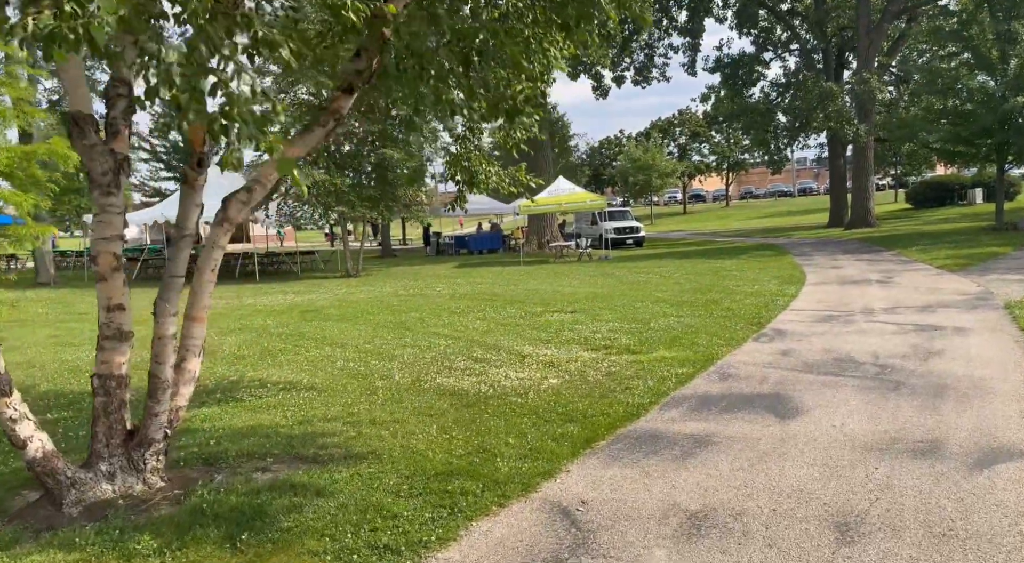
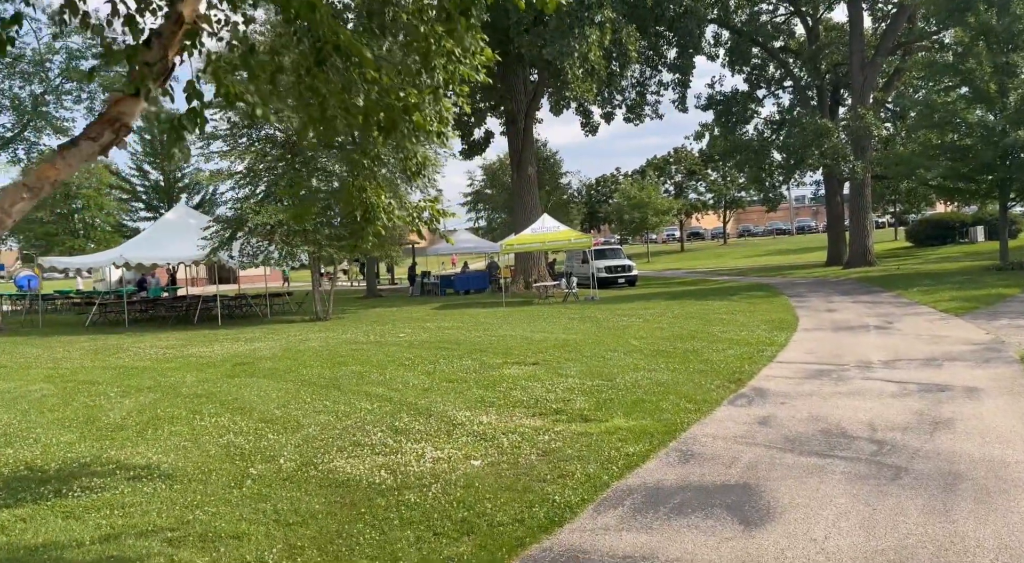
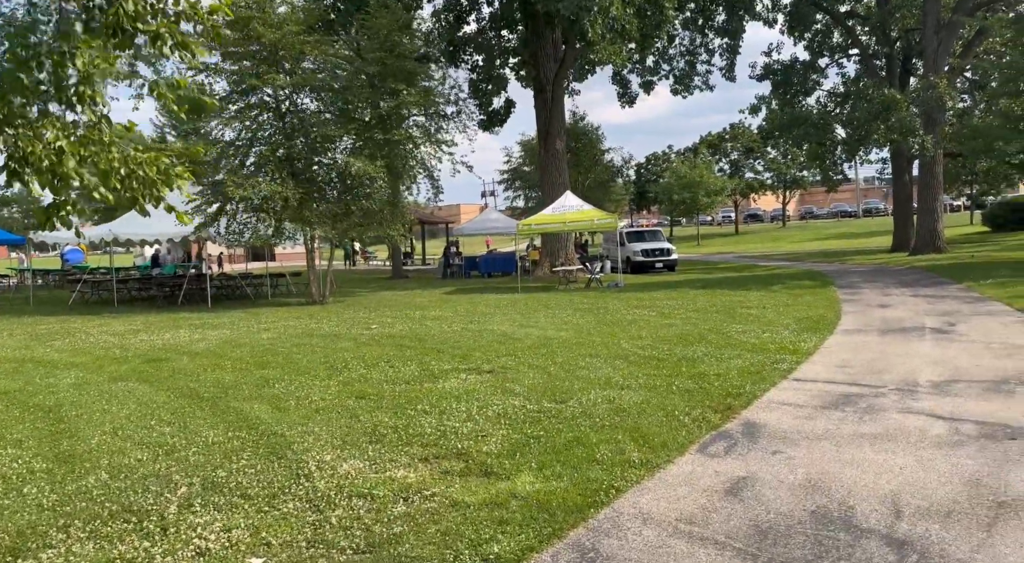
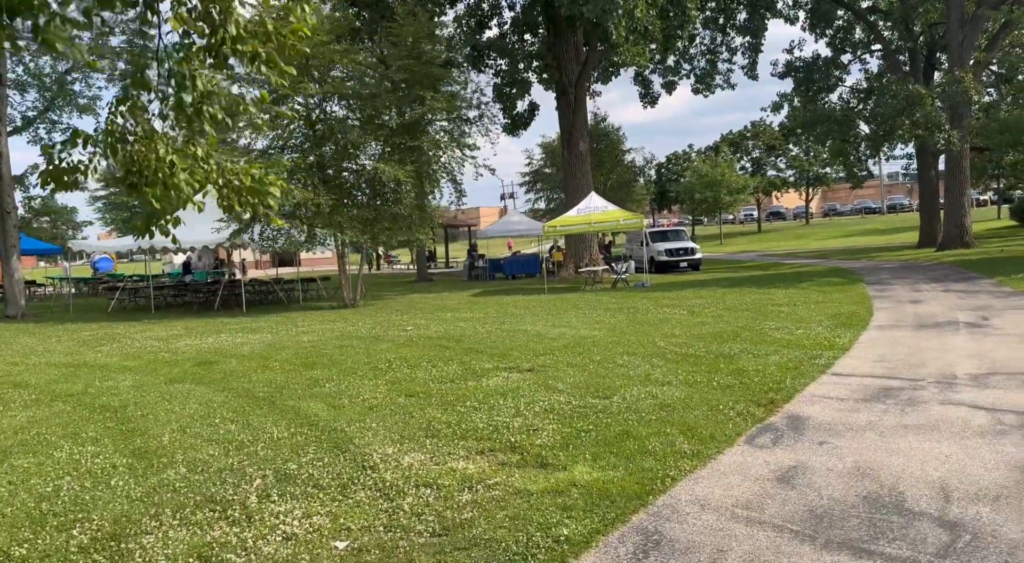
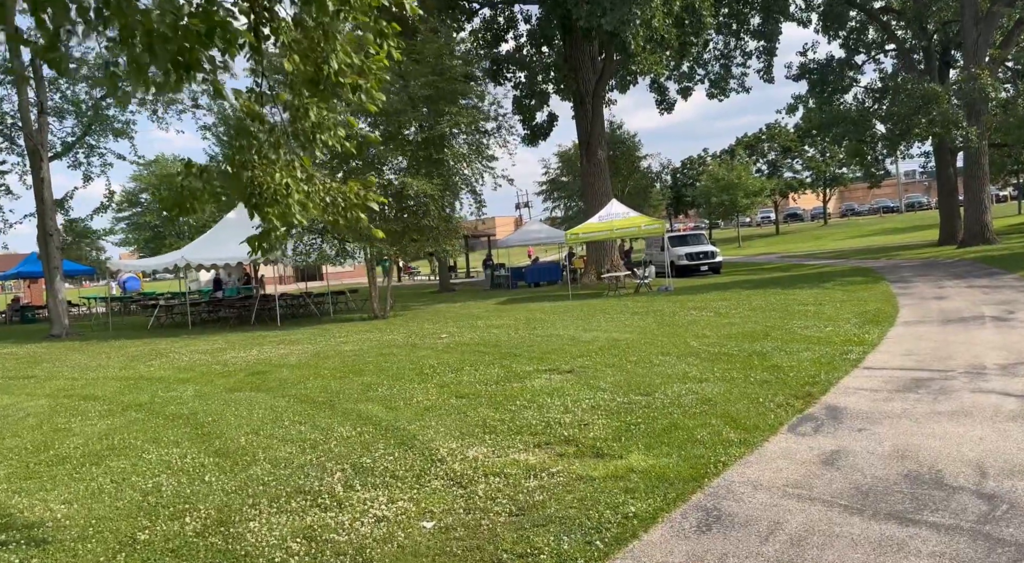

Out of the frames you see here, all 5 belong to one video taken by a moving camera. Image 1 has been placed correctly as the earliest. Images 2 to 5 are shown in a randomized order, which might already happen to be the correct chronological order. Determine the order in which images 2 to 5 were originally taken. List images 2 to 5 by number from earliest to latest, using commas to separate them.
2, 5, 4, 3
